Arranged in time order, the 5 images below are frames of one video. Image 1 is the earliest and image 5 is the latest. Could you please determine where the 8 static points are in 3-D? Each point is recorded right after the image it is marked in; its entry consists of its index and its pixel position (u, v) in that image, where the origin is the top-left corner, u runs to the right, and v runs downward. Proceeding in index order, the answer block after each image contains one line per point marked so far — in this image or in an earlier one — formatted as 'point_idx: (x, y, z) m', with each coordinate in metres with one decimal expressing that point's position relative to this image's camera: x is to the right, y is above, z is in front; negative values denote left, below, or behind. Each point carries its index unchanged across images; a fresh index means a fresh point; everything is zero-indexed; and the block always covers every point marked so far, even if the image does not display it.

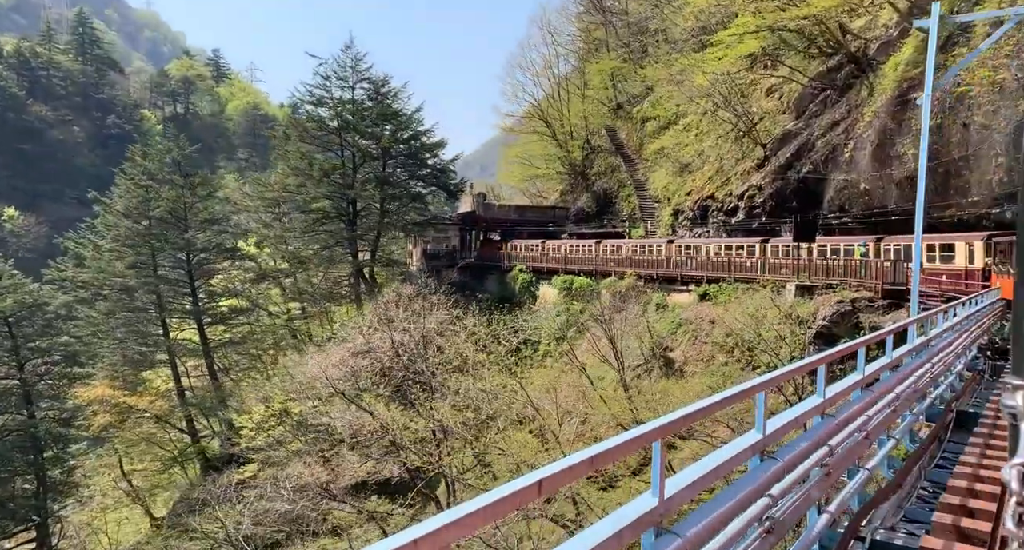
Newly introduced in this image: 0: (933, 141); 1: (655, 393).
0: (+11.9, +3.8, +18.3) m
1: (+4.0, -3.3, +17.8) m
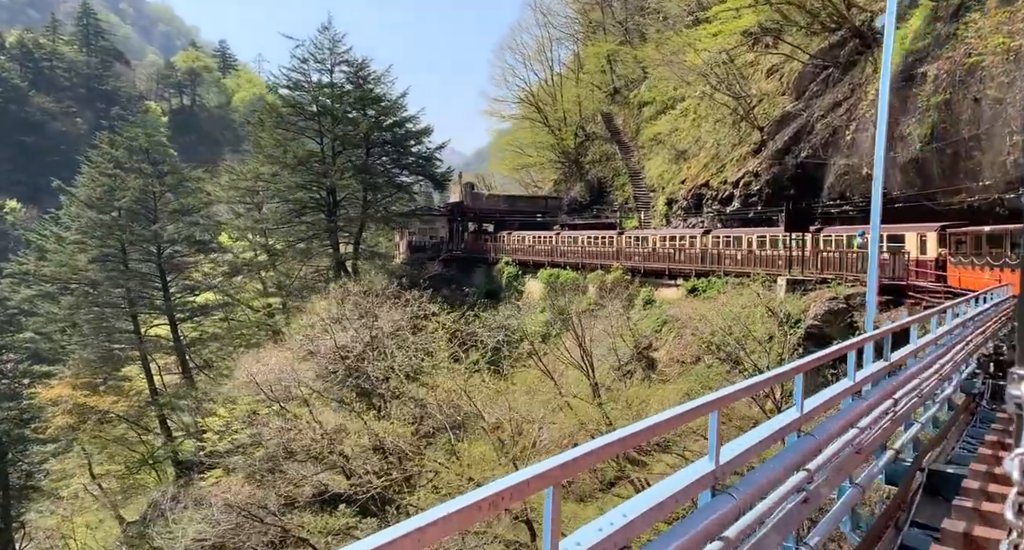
0: (+10.9, +4.0, +16.5) m
1: (+3.0, -3.2, +16.3) m
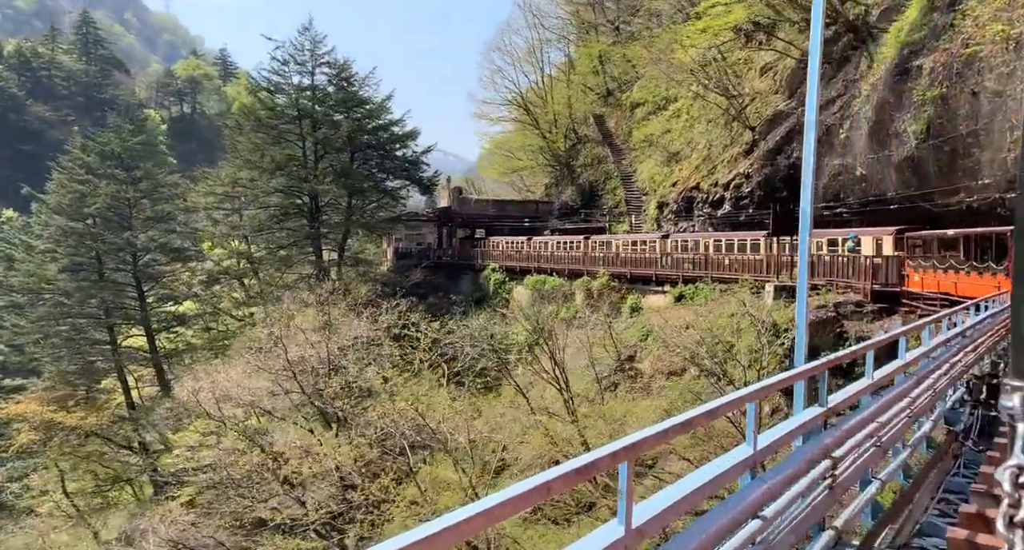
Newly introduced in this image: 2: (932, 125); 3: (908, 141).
0: (+10.2, +3.8, +15.5) m
1: (+2.3, -3.3, +15.3) m
2: (+10.2, +3.7, +15.7) m
3: (+10.1, +3.4, +16.4) m
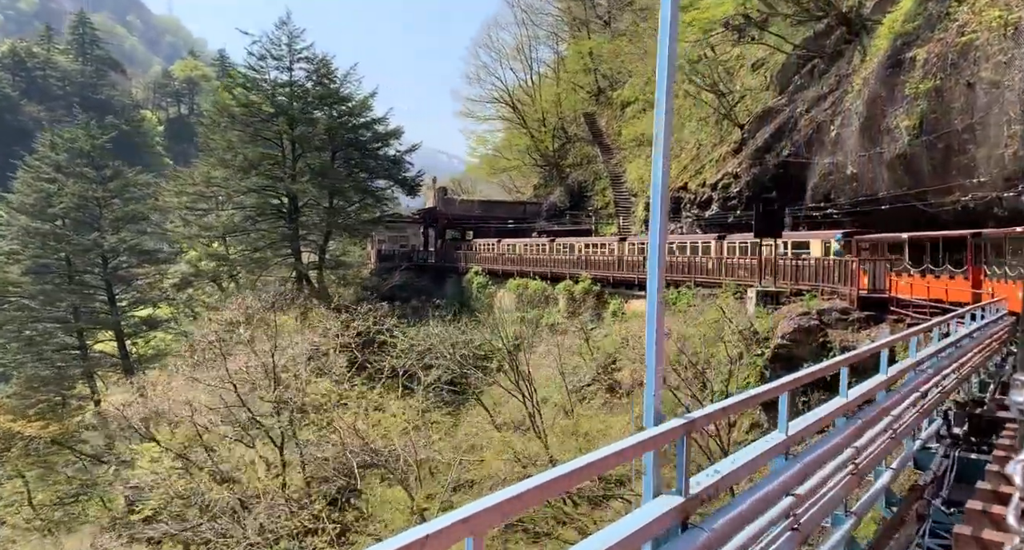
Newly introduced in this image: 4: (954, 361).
0: (+9.4, +3.7, +14.5) m
1: (+1.5, -3.4, +14.4) m
2: (+9.4, +3.5, +14.8) m
3: (+9.3, +3.3, +15.5) m
4: (+4.6, -0.9, +6.7) m
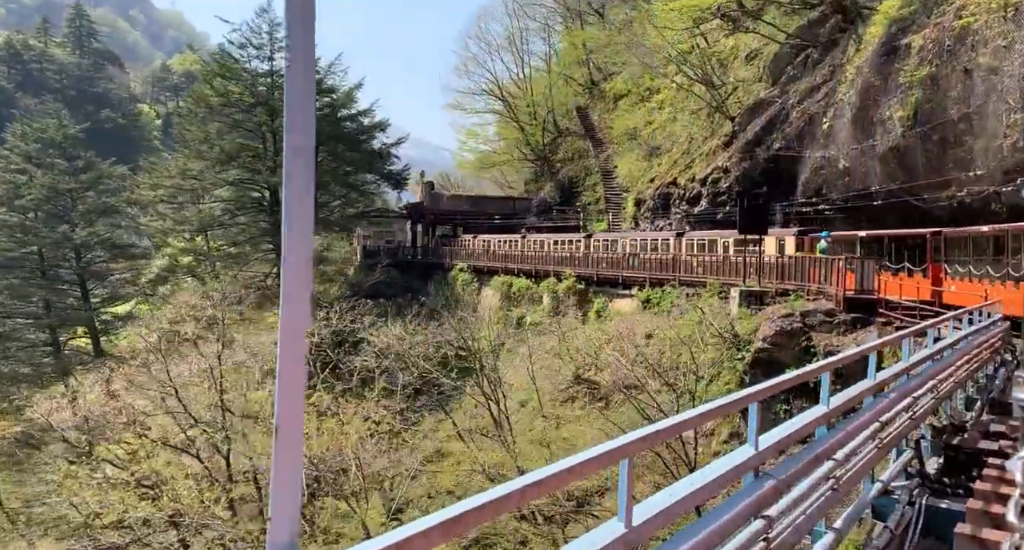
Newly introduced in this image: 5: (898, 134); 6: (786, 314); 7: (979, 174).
0: (+8.8, +3.7, +13.7) m
1: (+0.8, -3.4, +13.6) m
2: (+8.8, +3.6, +13.9) m
3: (+8.7, +3.3, +14.7) m
4: (+3.9, -0.9, +5.9) m
5: (+8.7, +3.2, +14.5) m
6: (+5.1, -0.7, +12.0) m
7: (+9.7, +2.1, +13.4) m
